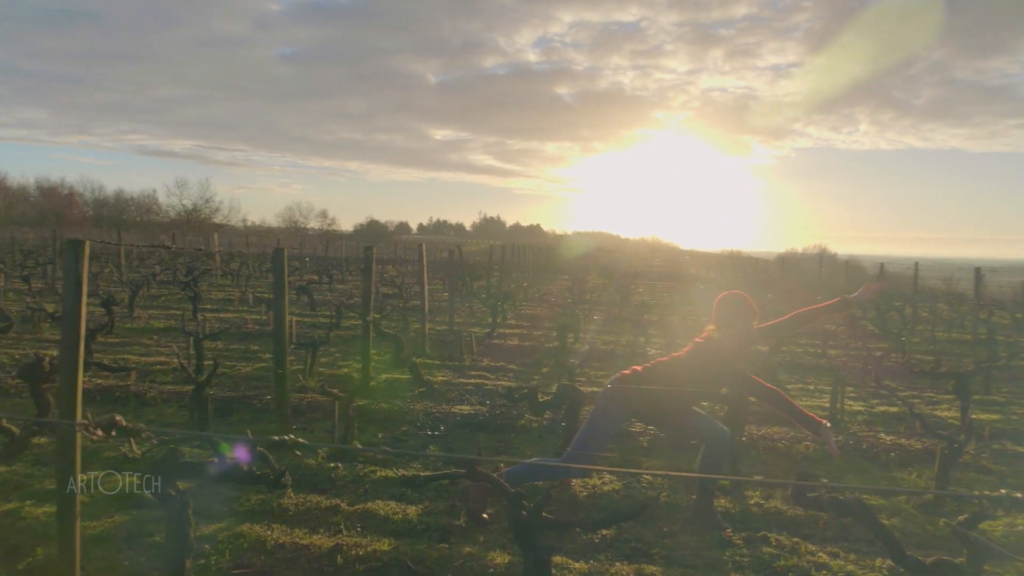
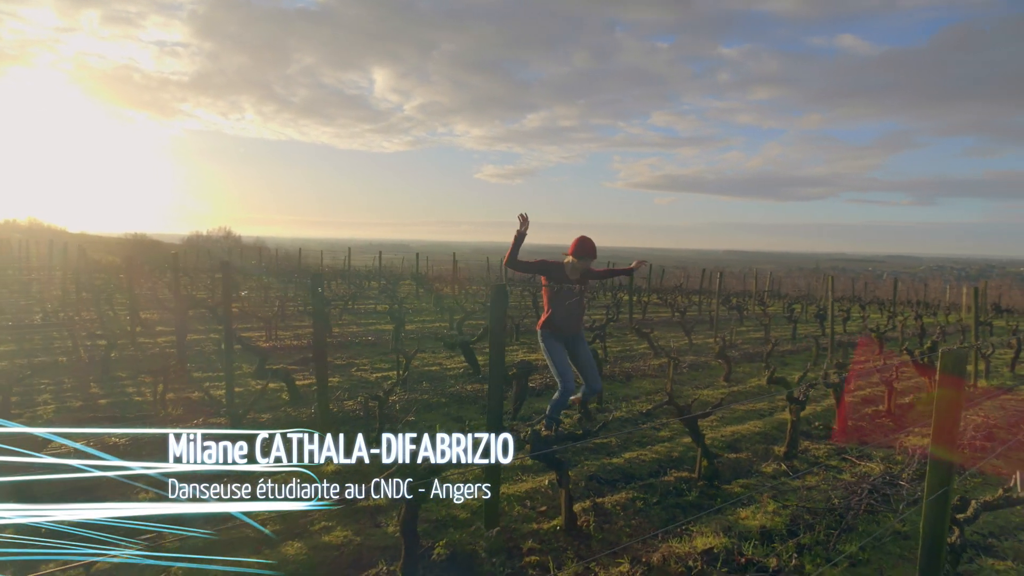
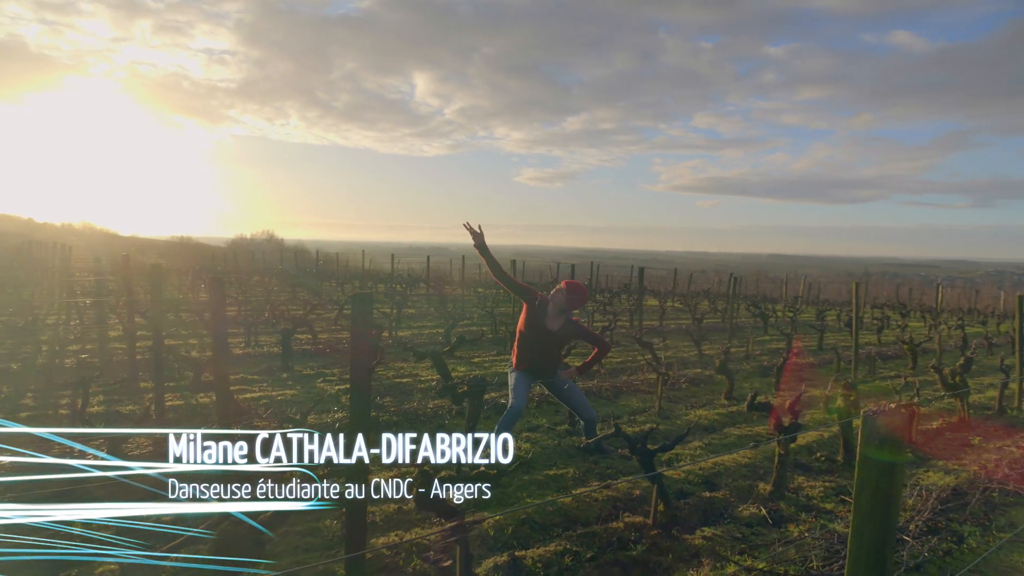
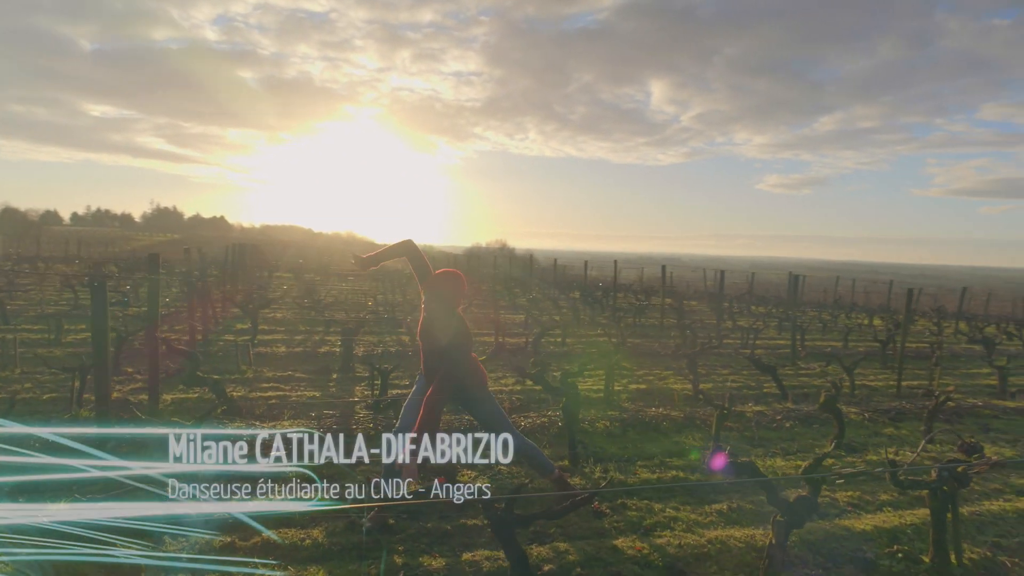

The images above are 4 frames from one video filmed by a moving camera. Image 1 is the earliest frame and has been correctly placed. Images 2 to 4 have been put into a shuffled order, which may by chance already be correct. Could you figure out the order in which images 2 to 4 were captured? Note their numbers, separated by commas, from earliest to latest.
4, 3, 2
